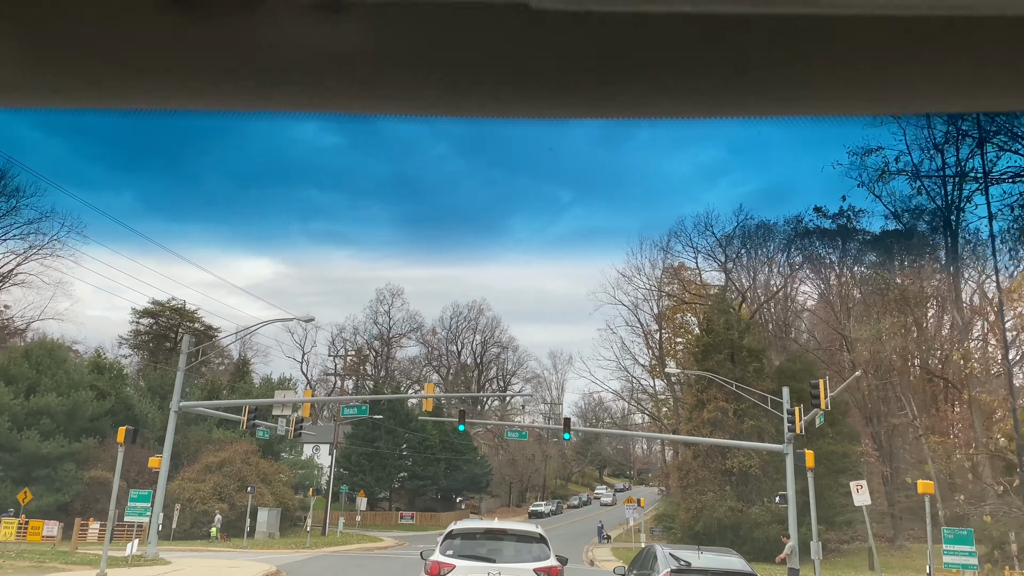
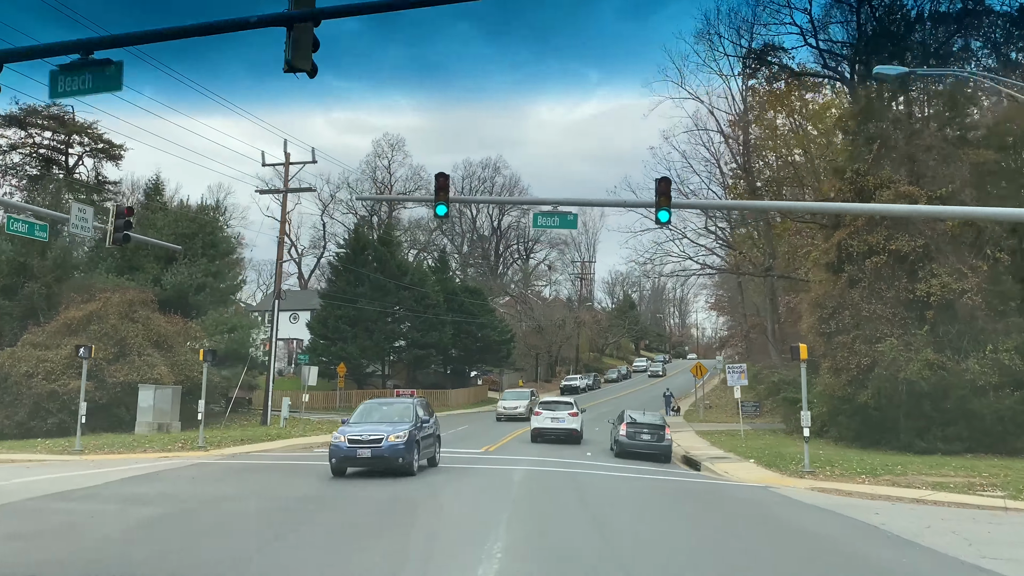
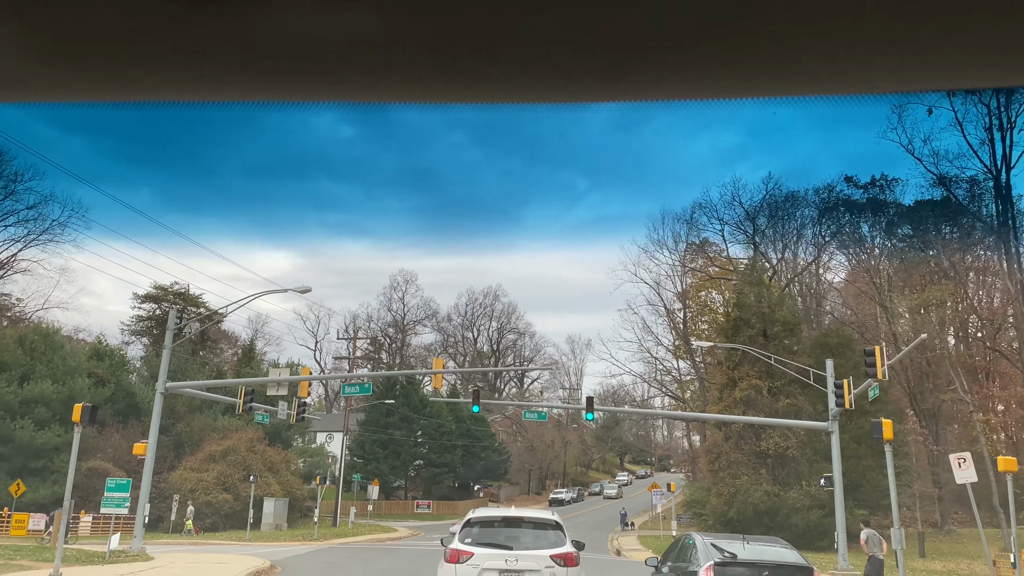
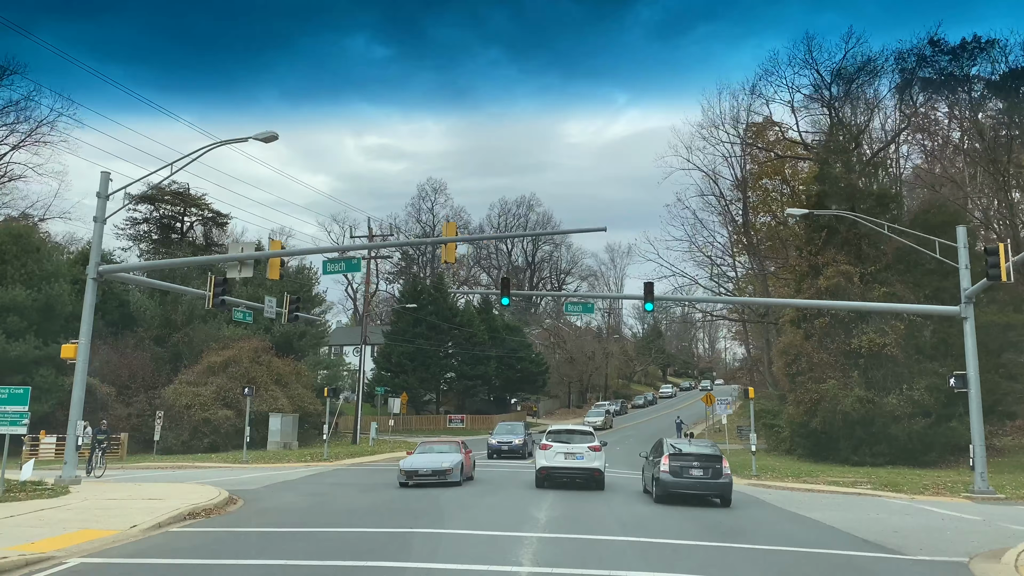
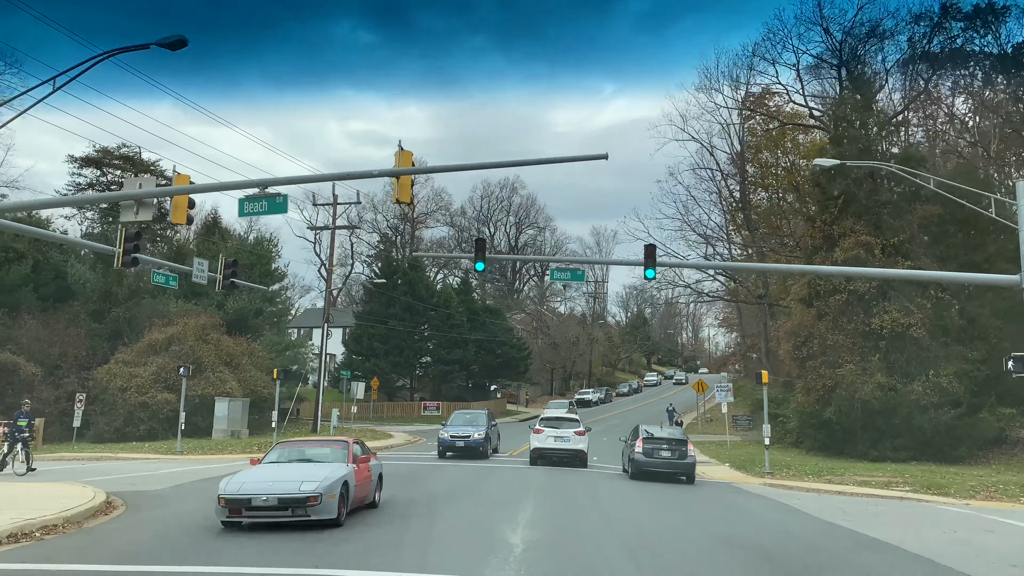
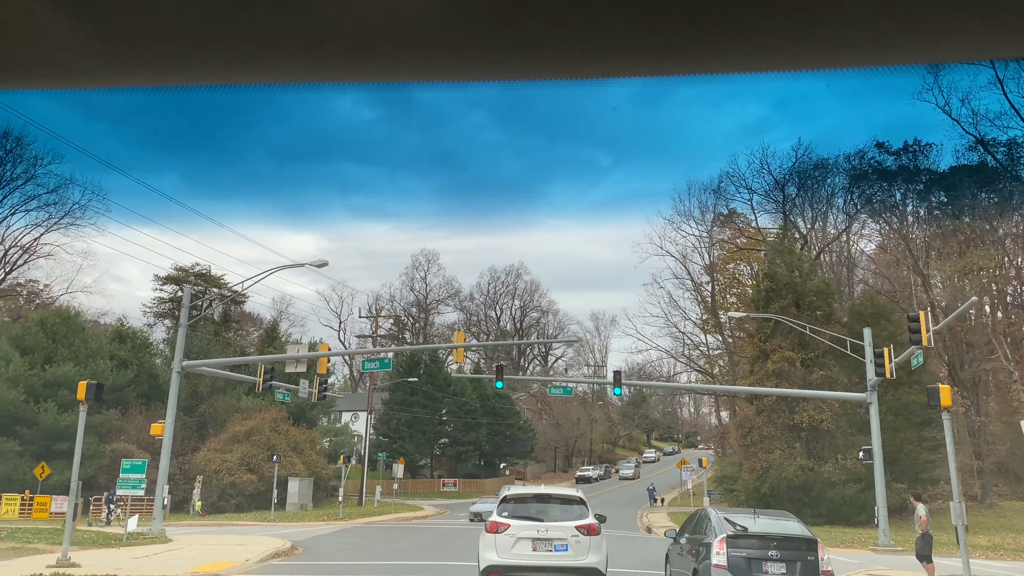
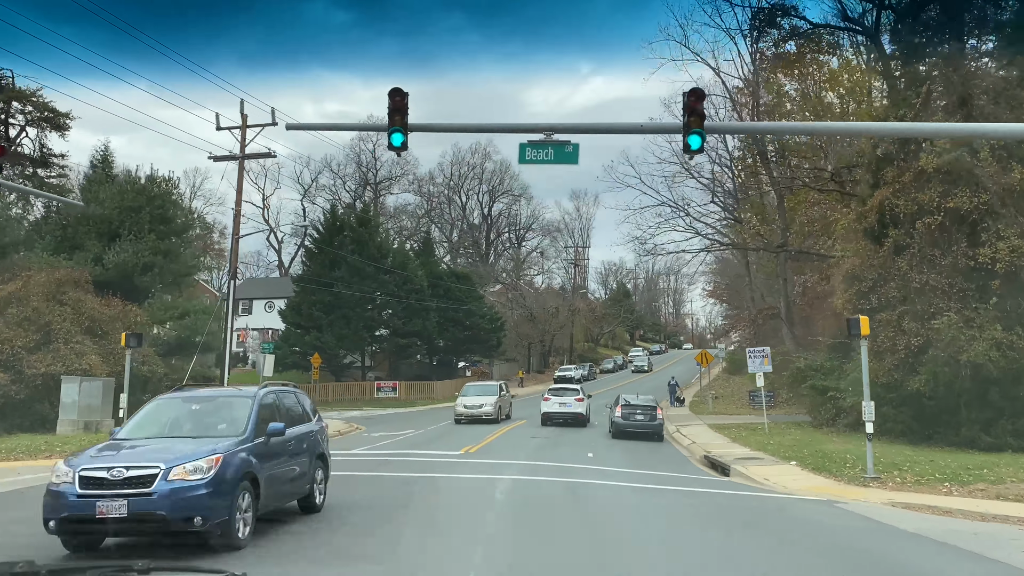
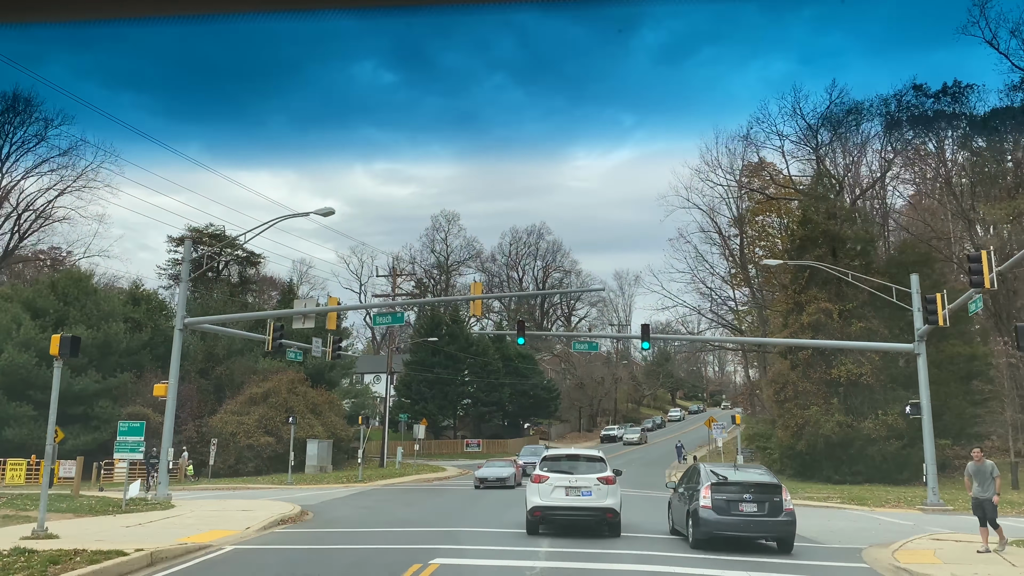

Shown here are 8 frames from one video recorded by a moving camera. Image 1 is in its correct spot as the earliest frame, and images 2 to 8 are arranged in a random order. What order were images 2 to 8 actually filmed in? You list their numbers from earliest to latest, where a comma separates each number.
3, 6, 8, 4, 5, 2, 7
